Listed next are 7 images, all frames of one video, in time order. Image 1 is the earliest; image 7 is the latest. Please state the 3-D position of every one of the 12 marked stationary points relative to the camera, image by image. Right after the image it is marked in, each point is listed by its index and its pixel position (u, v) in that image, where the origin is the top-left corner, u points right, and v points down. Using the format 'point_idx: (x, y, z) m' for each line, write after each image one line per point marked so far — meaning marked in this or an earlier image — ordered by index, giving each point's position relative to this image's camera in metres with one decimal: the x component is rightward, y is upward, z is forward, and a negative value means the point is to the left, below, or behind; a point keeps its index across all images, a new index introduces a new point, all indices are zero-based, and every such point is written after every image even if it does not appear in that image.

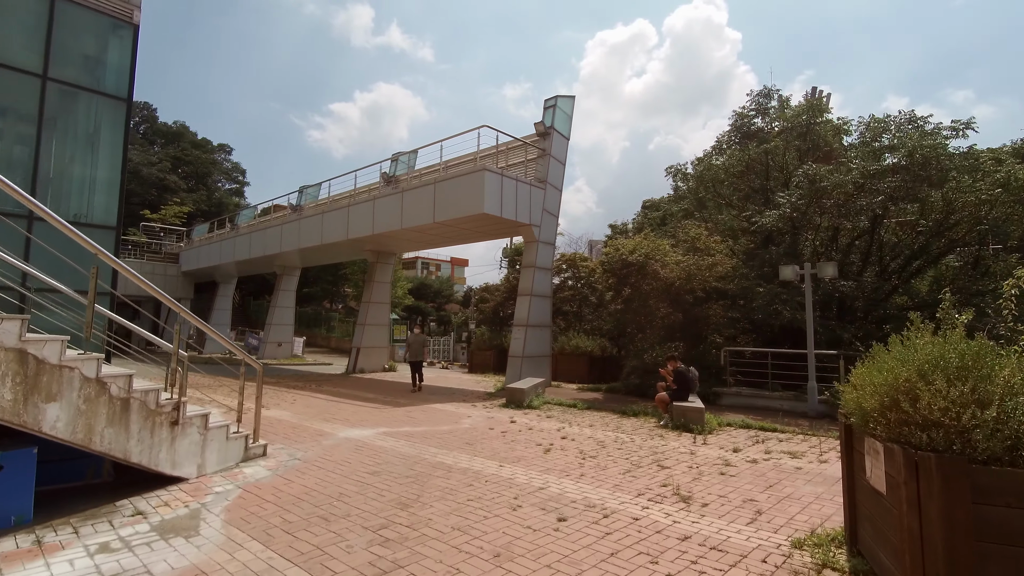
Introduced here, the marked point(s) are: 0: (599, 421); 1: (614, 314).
0: (+1.6, -2.4, +9.5) m
1: (+2.8, -0.7, +14.1) m
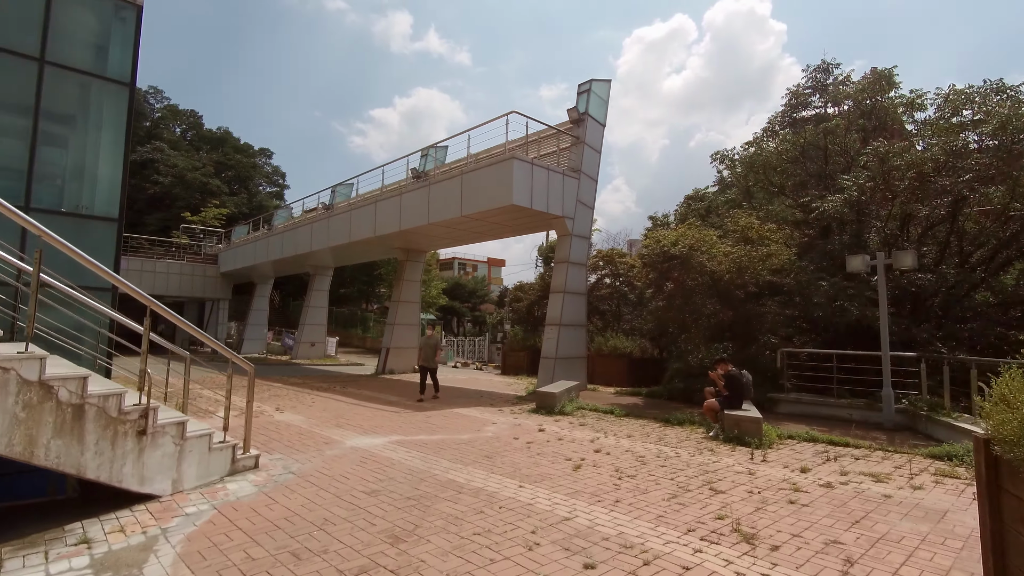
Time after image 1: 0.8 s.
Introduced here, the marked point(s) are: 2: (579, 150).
0: (+2.1, -2.3, +8.4) m
1: (+3.5, -0.6, +12.9) m
2: (+2.0, +4.0, +15.0) m
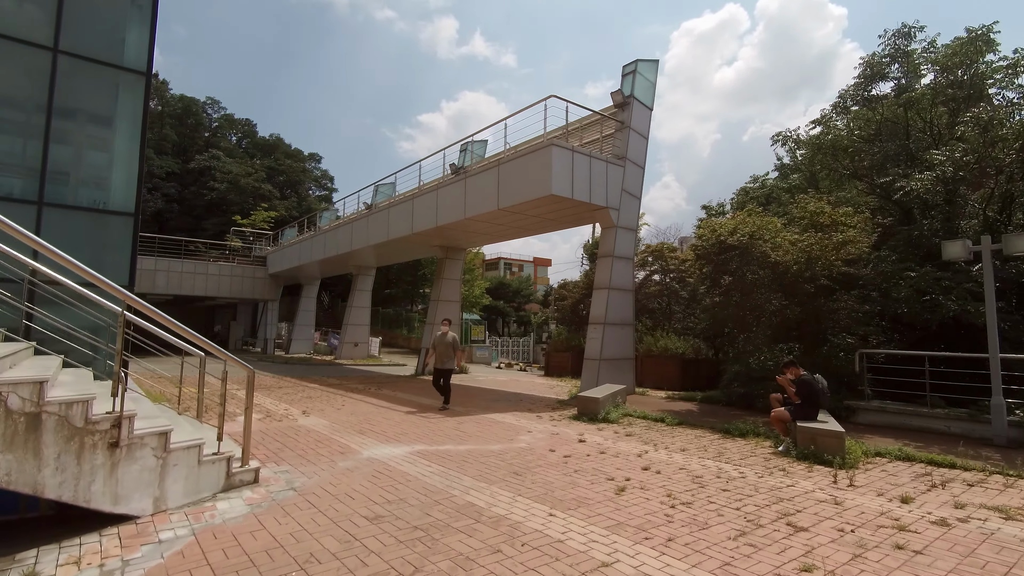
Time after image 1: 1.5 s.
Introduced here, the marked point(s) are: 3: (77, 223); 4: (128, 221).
0: (+2.6, -2.2, +7.4) m
1: (+4.5, -0.5, +11.7) m
2: (+3.0, +4.1, +14.0) m
3: (-6.2, +0.9, +7.4) m
4: (-5.7, +1.0, +7.7) m
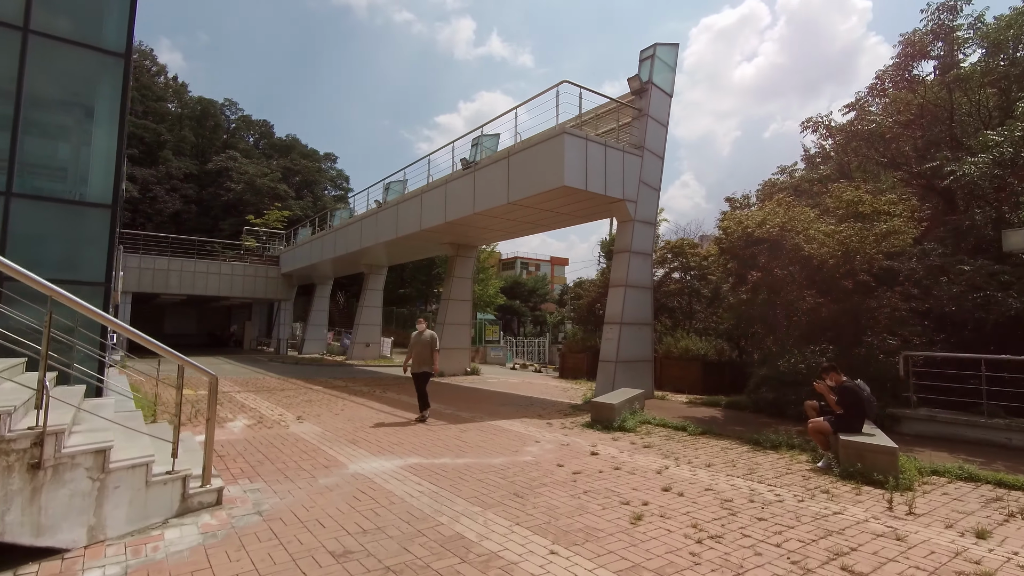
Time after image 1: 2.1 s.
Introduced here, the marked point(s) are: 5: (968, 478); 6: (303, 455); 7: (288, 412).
0: (+2.6, -2.1, +6.6) m
1: (+4.7, -0.4, +10.9) m
2: (+3.3, +4.2, +13.2) m
3: (-6.1, +1.0, +6.9) m
4: (-5.6, +1.0, +7.2) m
5: (+4.9, -2.0, +5.6) m
6: (-2.5, -2.0, +6.3) m
7: (-4.1, -2.3, +9.5) m
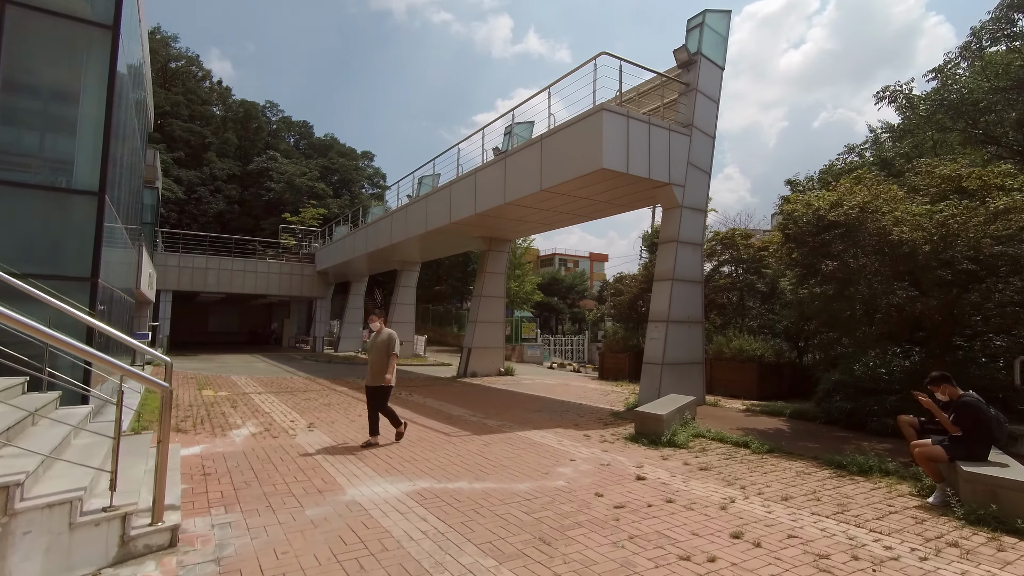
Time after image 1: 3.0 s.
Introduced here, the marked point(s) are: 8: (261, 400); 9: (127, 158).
0: (+3.0, -2.0, +5.4) m
1: (+5.3, -0.3, +9.5) m
2: (+4.1, +4.3, +11.8) m
3: (-5.8, +1.0, +6.3) m
4: (-5.3, +1.1, +6.5) m
5: (+5.1, -1.9, +4.2) m
6: (-2.2, -2.0, +5.4) m
7: (-3.6, -2.2, +8.8) m
8: (-5.3, -2.4, +11.0) m
9: (-7.7, +2.6, +10.3) m
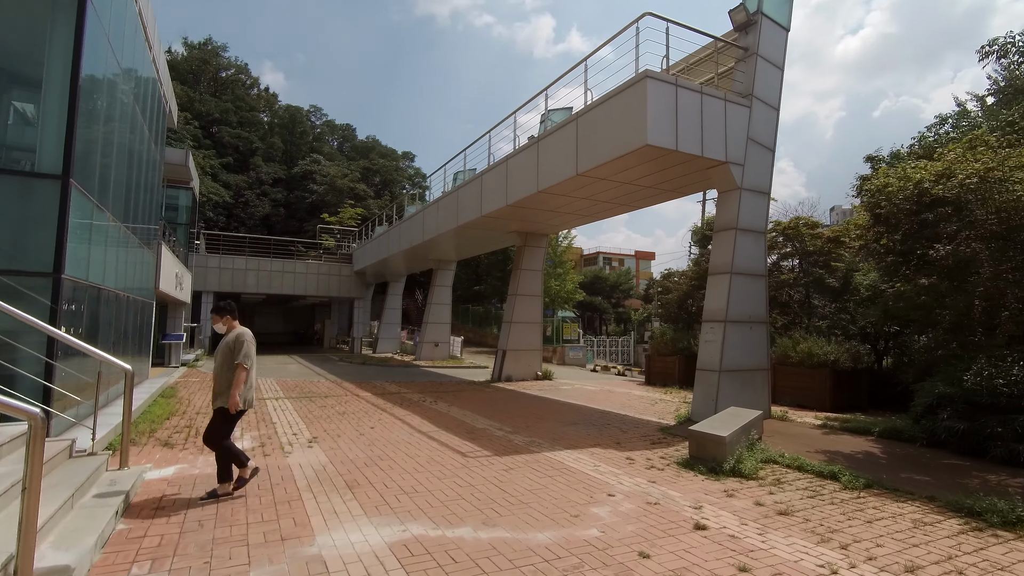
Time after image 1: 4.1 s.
0: (+3.1, -1.9, +3.9) m
1: (+5.7, -0.1, +7.8) m
2: (+4.7, +4.4, +10.3) m
3: (-5.5, +1.0, +5.6) m
4: (-5.0, +1.1, +5.8) m
5: (+5.2, -1.8, +2.5) m
6: (-2.1, -1.9, +4.4) m
7: (-3.1, -2.2, +7.9) m
8: (-4.6, -2.3, +10.2) m
9: (-7.2, +2.6, +9.7) m
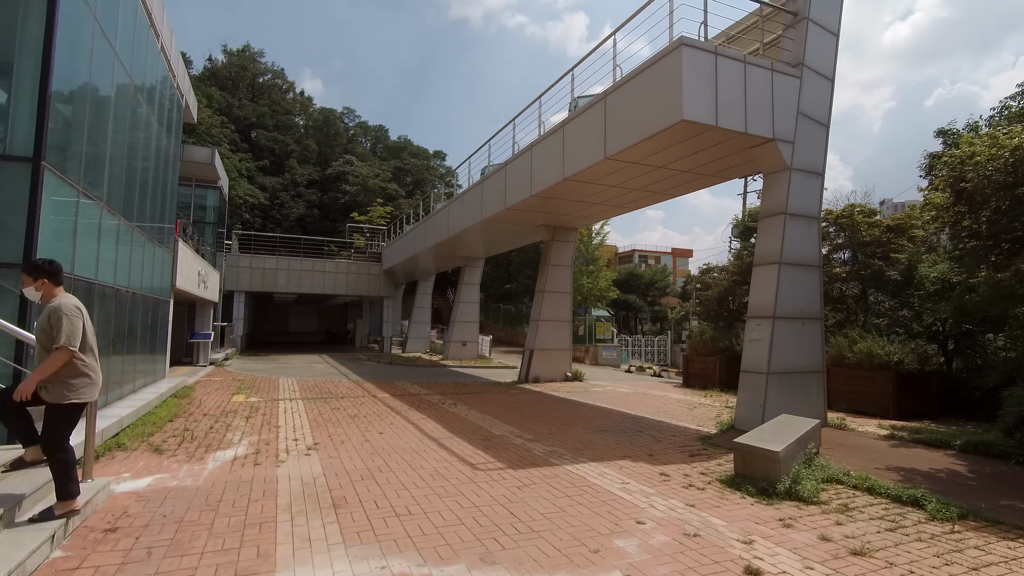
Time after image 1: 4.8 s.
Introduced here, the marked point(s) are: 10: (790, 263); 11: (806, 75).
0: (+3.1, -1.8, +2.9) m
1: (+6.0, 0.0, +6.6) m
2: (+5.1, +4.5, +9.2) m
3: (-5.4, +1.1, +5.2) m
4: (-4.9, +1.2, +5.3) m
5: (+5.1, -1.7, +1.4) m
6: (-2.0, -1.8, +3.8) m
7: (-2.8, -2.1, +7.3) m
8: (-4.2, -2.2, +9.7) m
9: (-6.8, +2.6, +9.4) m
10: (+4.6, +0.4, +8.6) m
11: (+5.1, +3.7, +9.1) m
